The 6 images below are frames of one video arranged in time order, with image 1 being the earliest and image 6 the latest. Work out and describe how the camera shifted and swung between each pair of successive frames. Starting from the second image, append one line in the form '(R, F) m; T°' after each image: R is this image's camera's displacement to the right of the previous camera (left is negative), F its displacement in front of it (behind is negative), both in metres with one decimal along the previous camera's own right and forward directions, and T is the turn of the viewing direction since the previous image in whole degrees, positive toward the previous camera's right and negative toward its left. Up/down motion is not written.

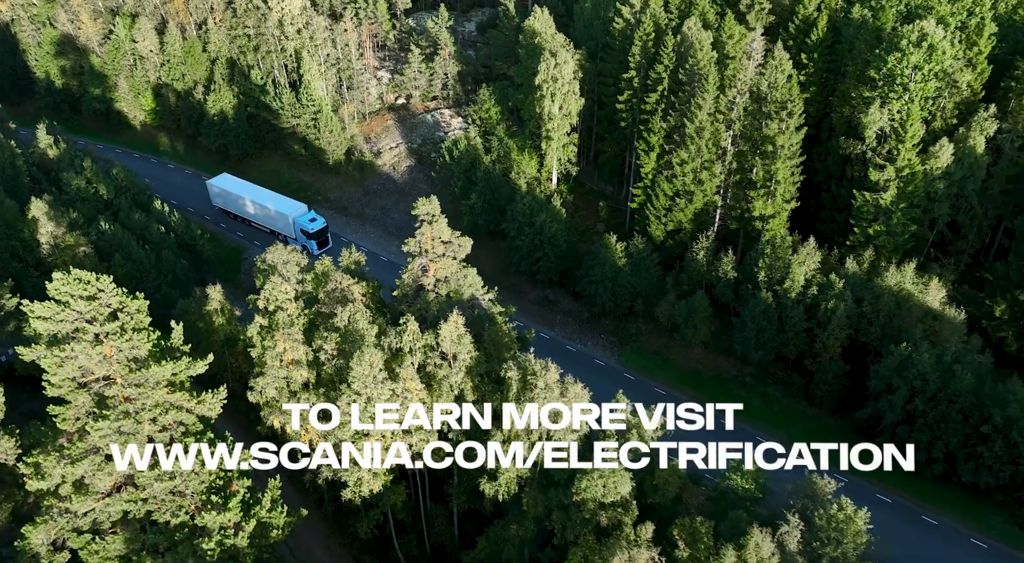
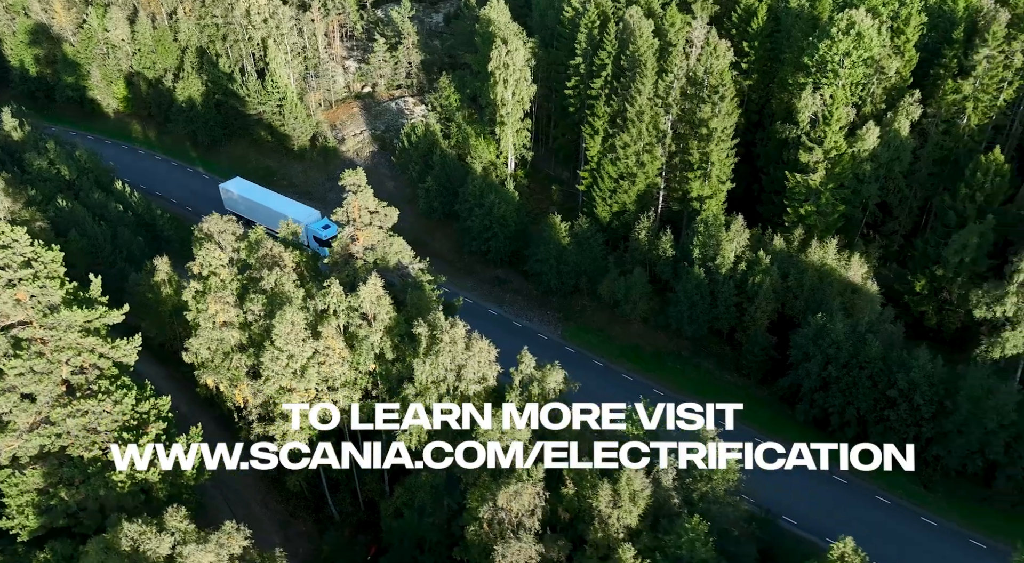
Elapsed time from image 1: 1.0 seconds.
(+3.5, -2.7) m; +1°
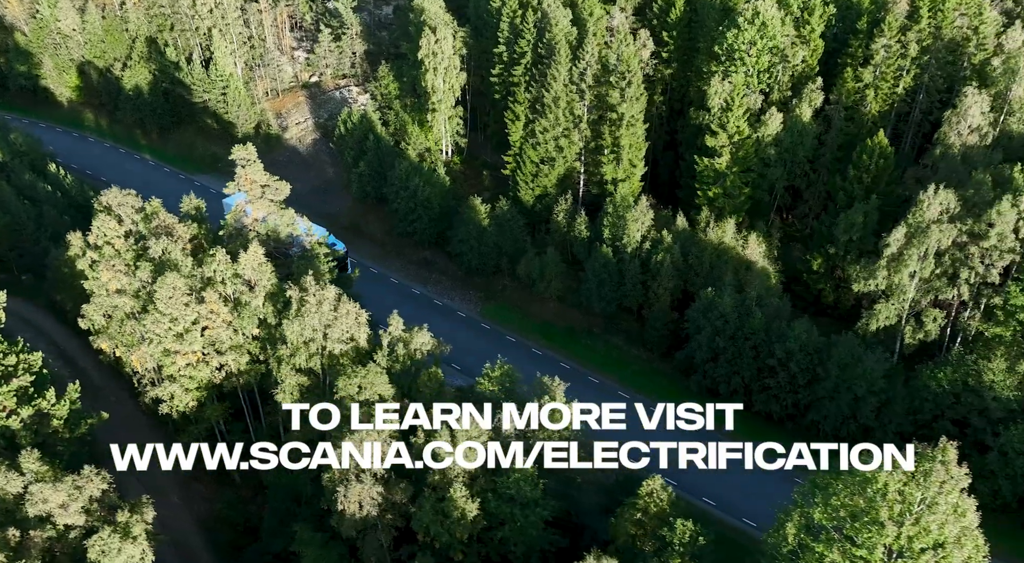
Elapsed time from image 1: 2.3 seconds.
(+5.5, -2.4) m; +1°
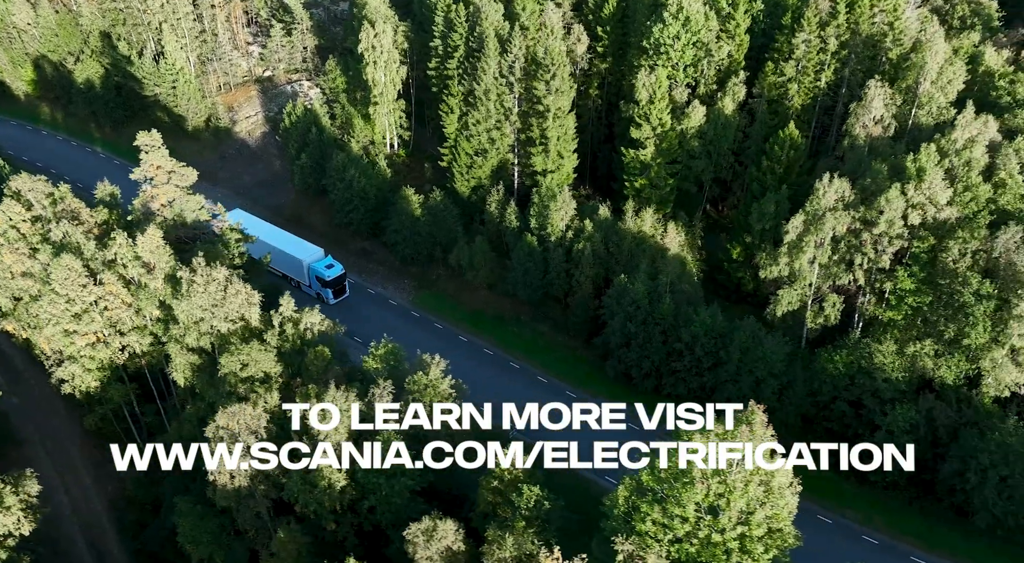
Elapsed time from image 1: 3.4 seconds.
(+4.8, -1.3) m; +1°
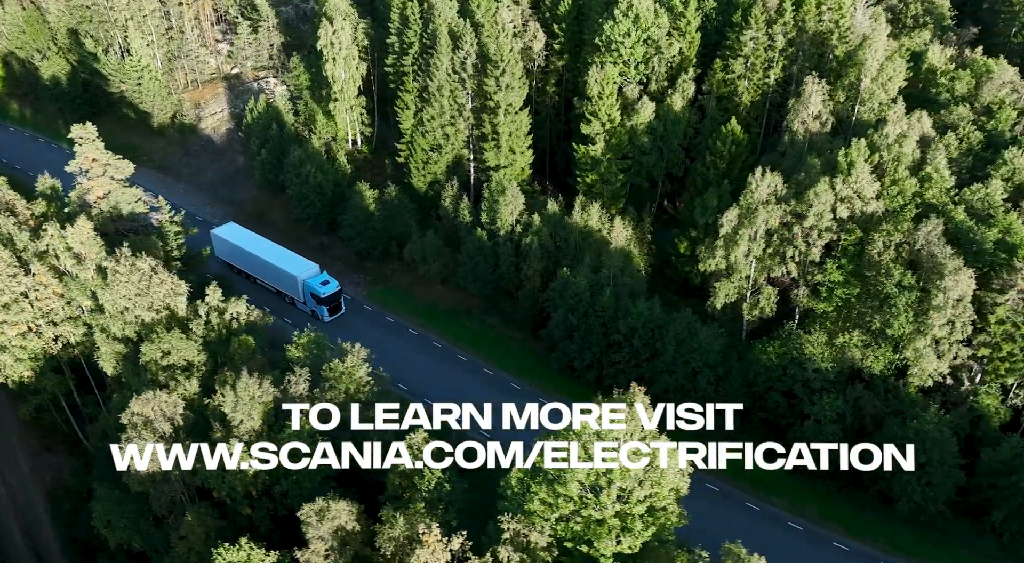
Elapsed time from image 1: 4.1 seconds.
(+3.3, -0.7) m; +1°
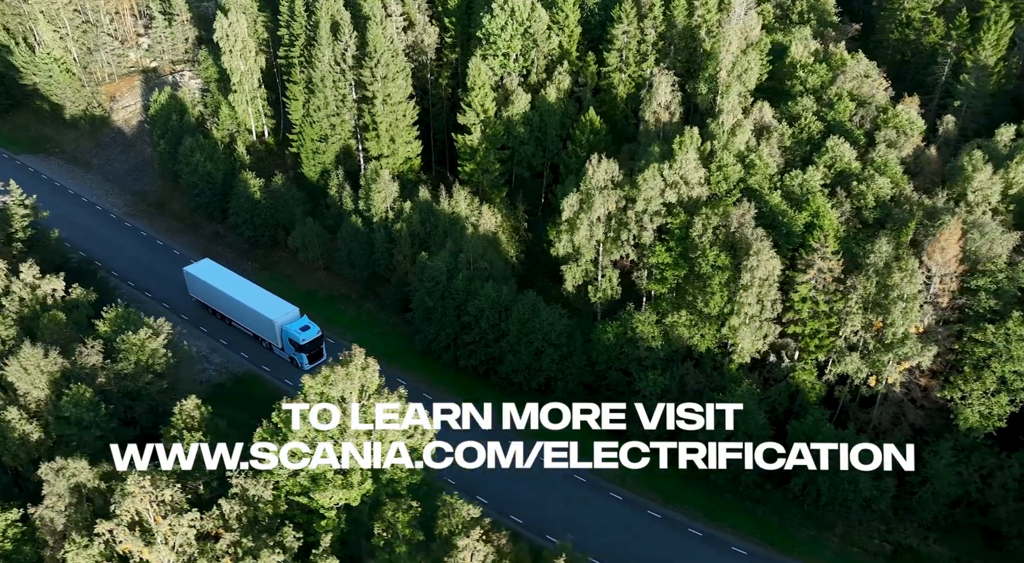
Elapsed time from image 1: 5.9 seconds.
(+8.5, -1.8) m; +2°
